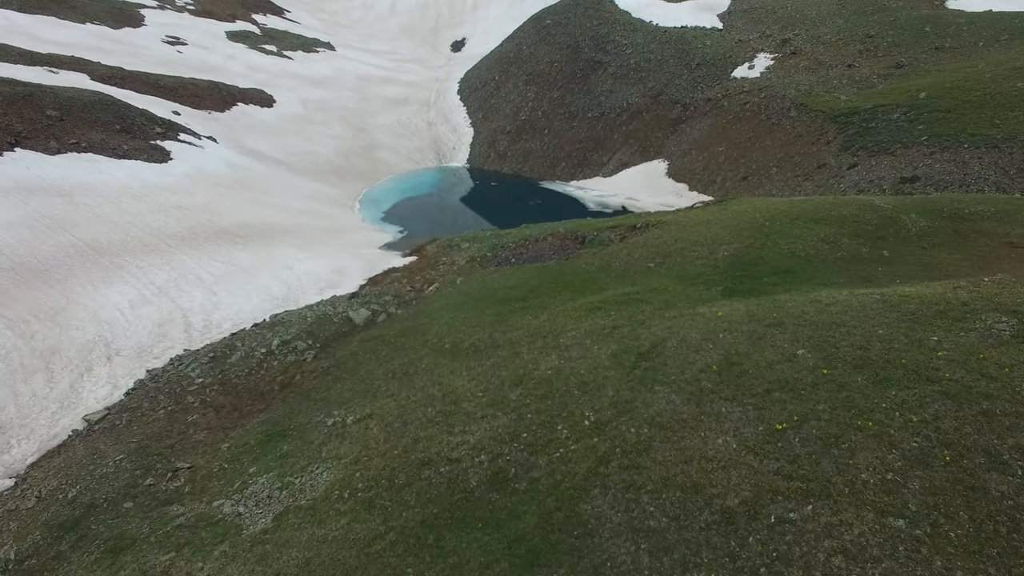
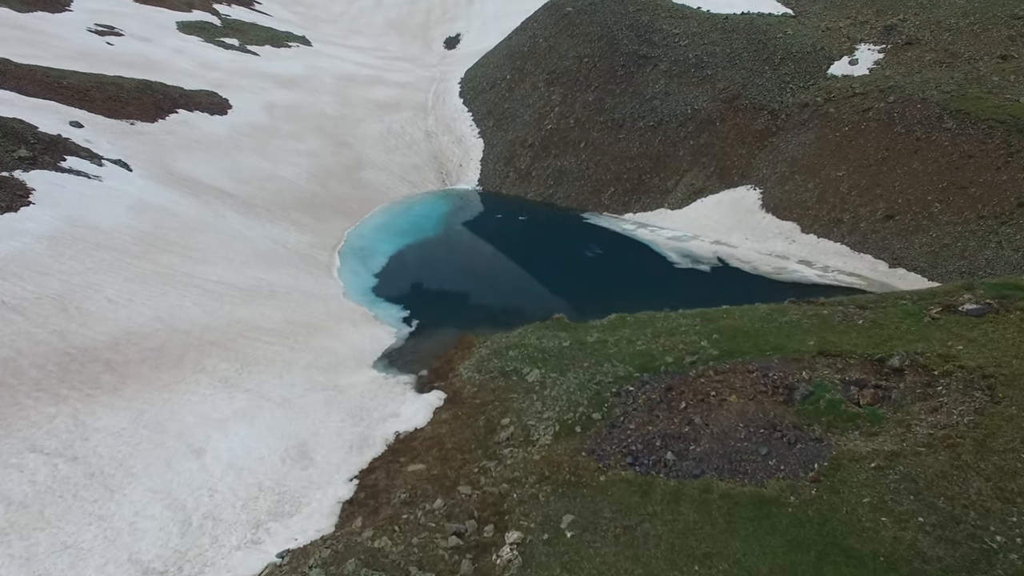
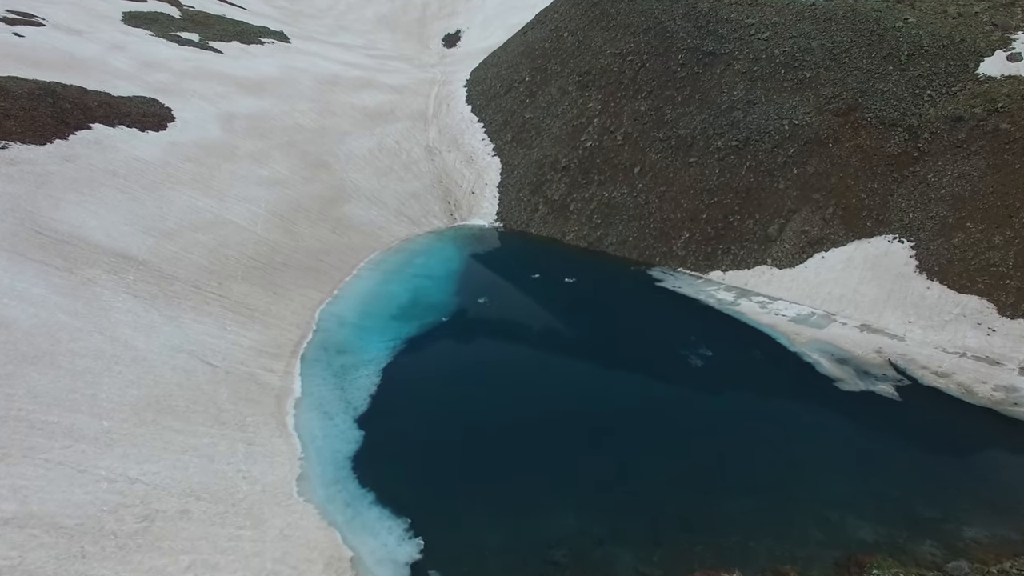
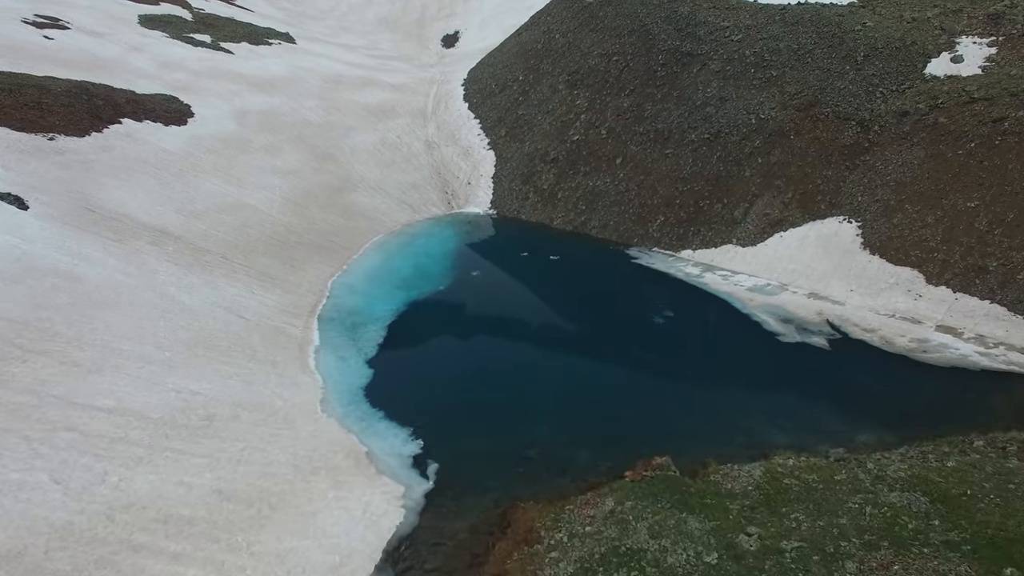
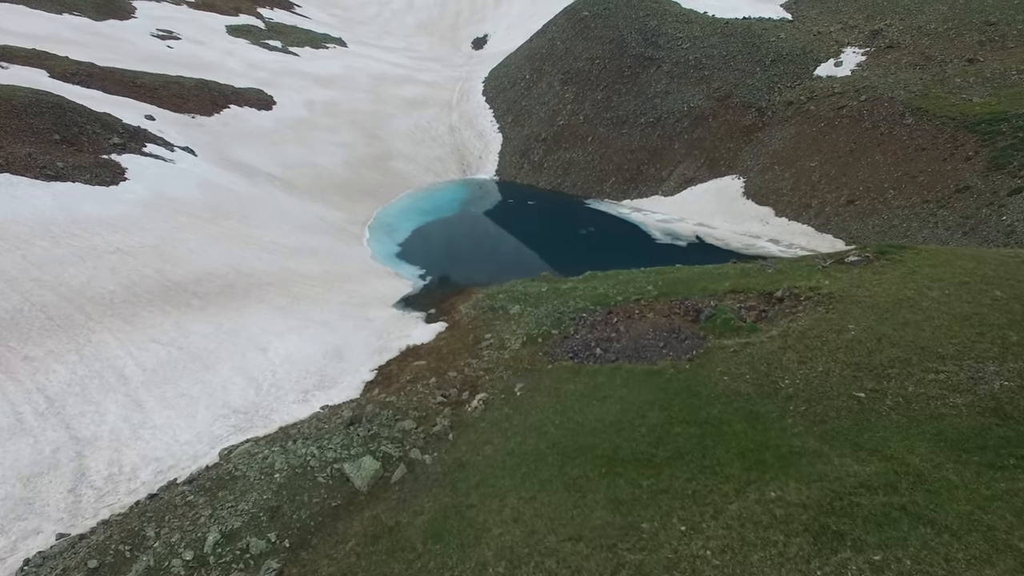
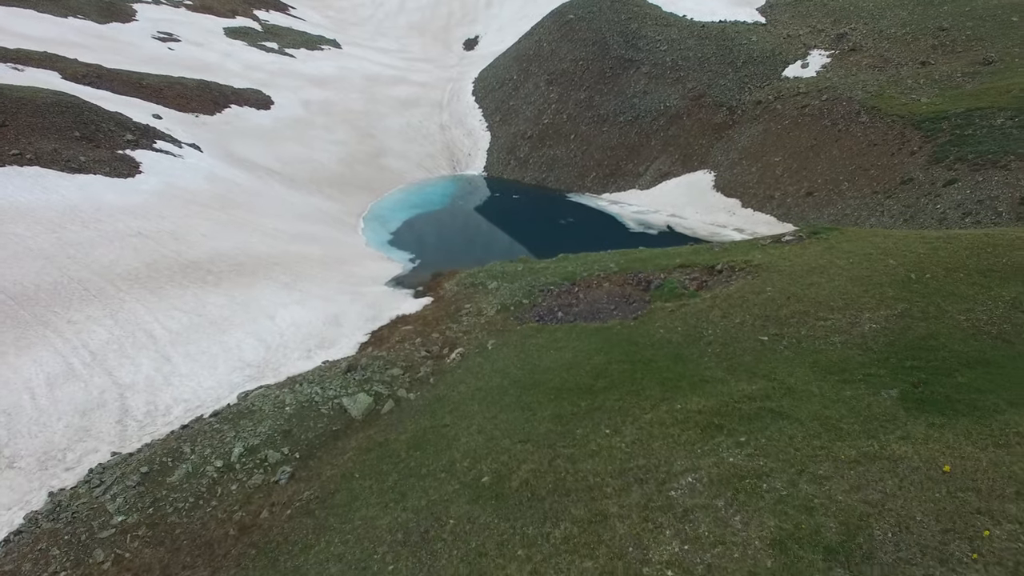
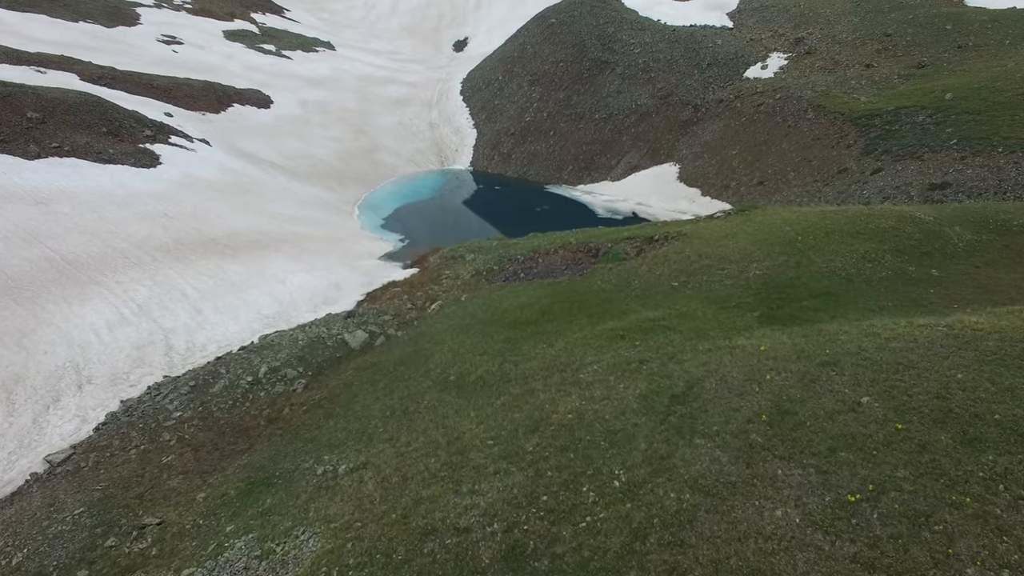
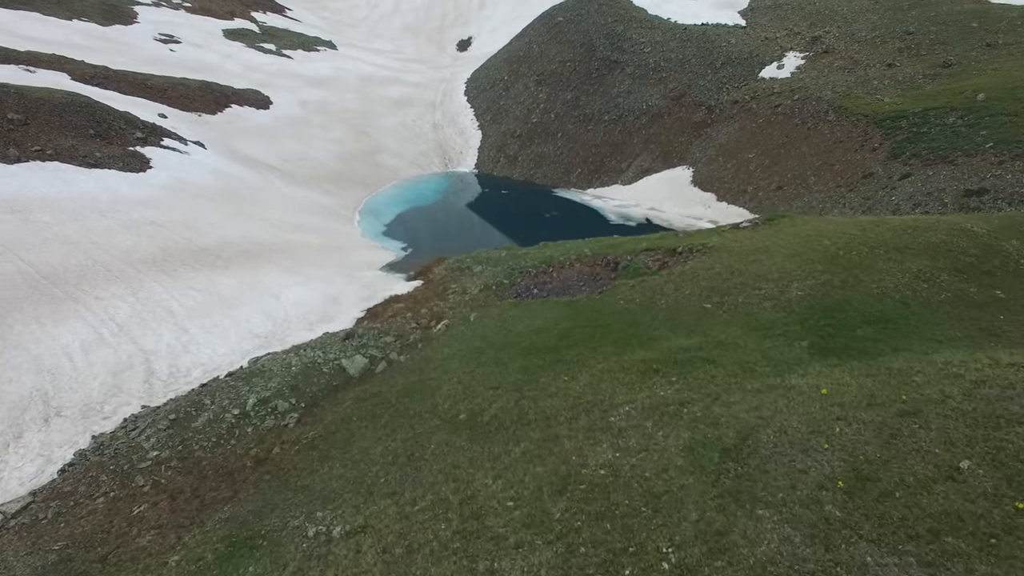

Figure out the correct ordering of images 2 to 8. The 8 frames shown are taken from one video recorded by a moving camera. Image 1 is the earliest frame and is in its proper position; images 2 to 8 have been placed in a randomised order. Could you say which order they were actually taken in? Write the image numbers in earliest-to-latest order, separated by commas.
7, 8, 6, 5, 2, 4, 3
